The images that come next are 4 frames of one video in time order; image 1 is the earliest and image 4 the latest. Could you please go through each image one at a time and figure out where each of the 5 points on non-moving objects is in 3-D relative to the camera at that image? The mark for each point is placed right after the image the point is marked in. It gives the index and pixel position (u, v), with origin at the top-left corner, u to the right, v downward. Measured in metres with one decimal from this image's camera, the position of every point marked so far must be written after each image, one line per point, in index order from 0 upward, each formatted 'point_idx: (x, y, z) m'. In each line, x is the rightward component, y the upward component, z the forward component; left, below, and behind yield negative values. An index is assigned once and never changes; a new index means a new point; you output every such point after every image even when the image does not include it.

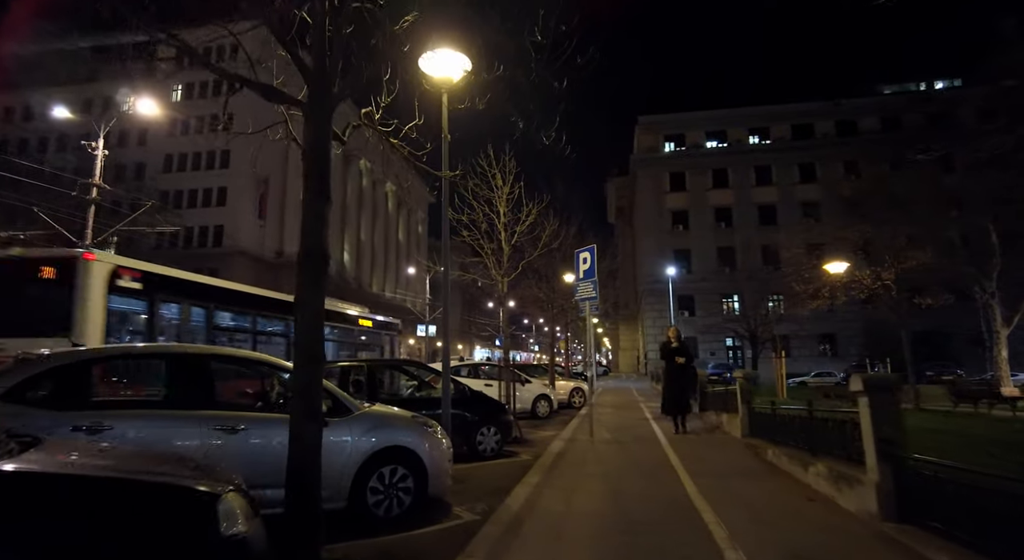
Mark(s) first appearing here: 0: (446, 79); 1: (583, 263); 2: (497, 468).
0: (-0.9, +2.9, +8.0) m
1: (+1.4, +0.4, +11.3) m
2: (-0.2, -2.8, +8.3) m
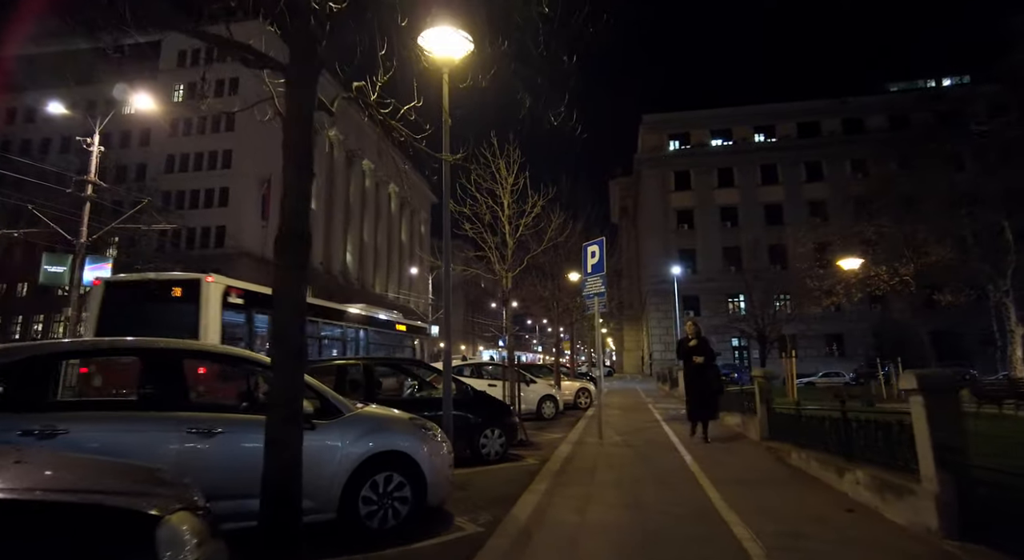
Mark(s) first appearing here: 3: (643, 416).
0: (-0.9, +3.0, +7.5) m
1: (+1.5, +0.4, +10.8) m
2: (-0.1, -2.7, +7.8) m
3: (+3.3, -3.4, +14.1) m
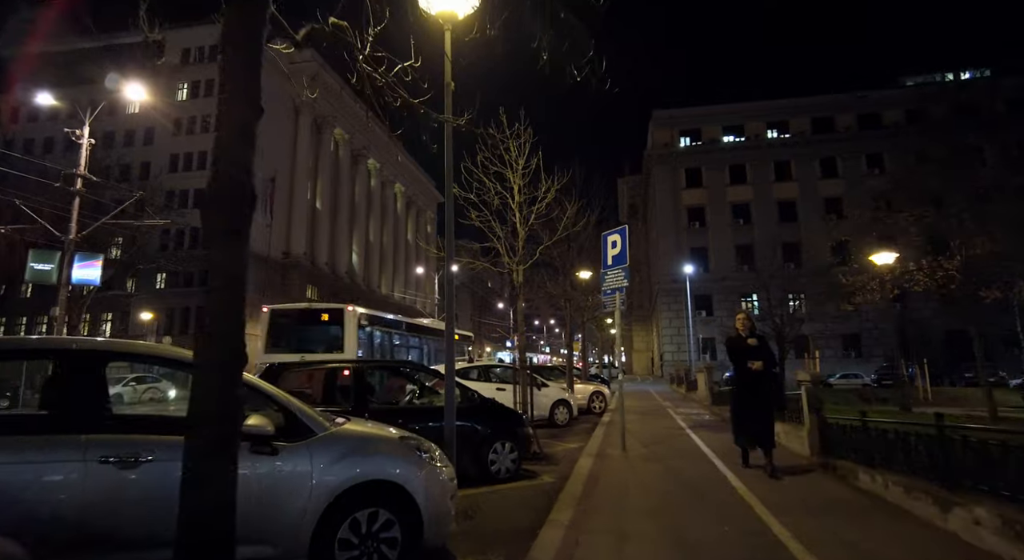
0: (-0.7, +3.1, +6.4) m
1: (+1.7, +0.6, +9.7) m
2: (0.0, -2.6, +6.7) m
3: (+3.6, -3.3, +13.0) m
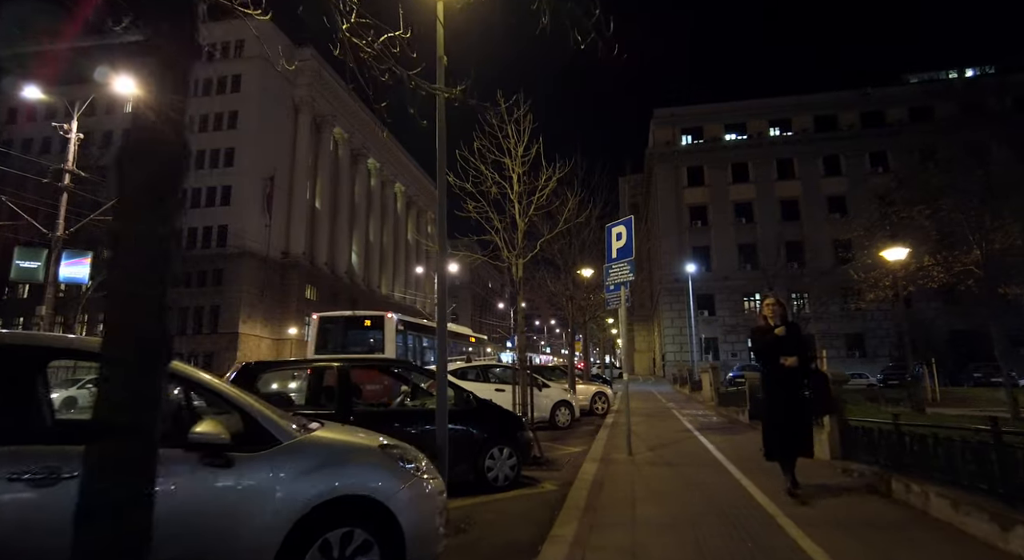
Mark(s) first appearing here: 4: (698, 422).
0: (-0.7, +3.2, +5.9) m
1: (+1.7, +0.7, +9.2) m
2: (0.0, -2.5, +6.2) m
3: (+3.6, -3.2, +12.4) m
4: (+4.3, -3.3, +12.8) m
